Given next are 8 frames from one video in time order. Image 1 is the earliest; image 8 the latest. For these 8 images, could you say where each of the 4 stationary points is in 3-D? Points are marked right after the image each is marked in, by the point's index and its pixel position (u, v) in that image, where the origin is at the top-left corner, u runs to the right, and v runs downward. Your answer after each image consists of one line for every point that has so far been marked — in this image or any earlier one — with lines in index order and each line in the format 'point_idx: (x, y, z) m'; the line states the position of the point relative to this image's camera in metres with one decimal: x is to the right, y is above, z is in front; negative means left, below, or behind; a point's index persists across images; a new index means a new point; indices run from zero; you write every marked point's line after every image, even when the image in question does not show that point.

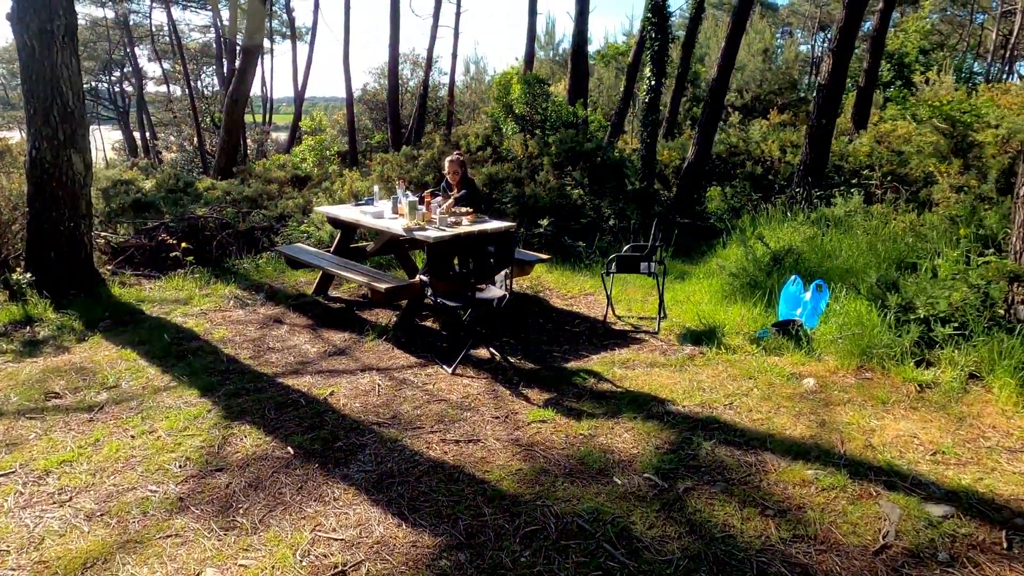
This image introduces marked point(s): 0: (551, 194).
0: (+0.5, +1.3, +8.8) m
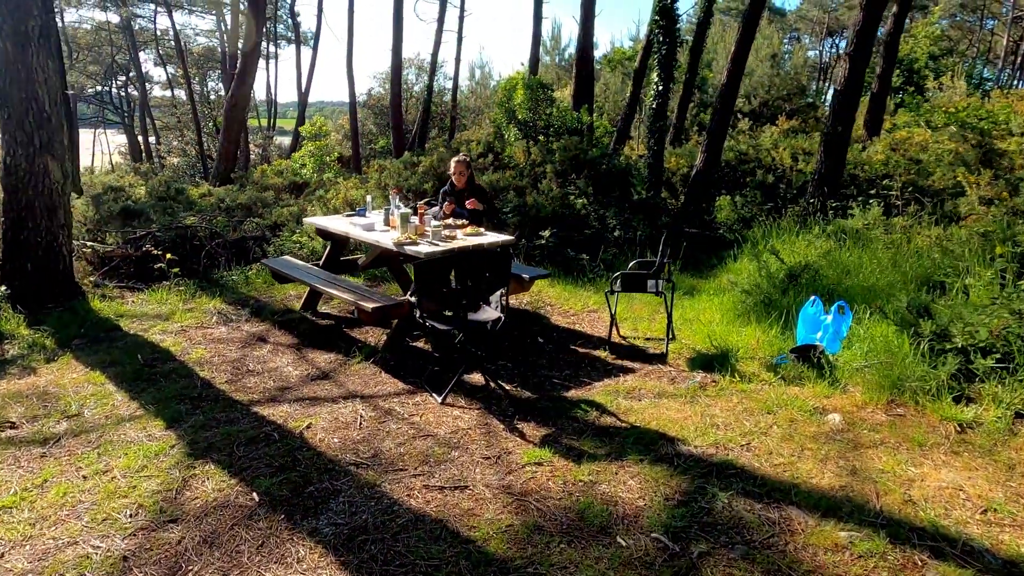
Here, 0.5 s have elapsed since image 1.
0: (+0.5, +1.1, +8.4) m
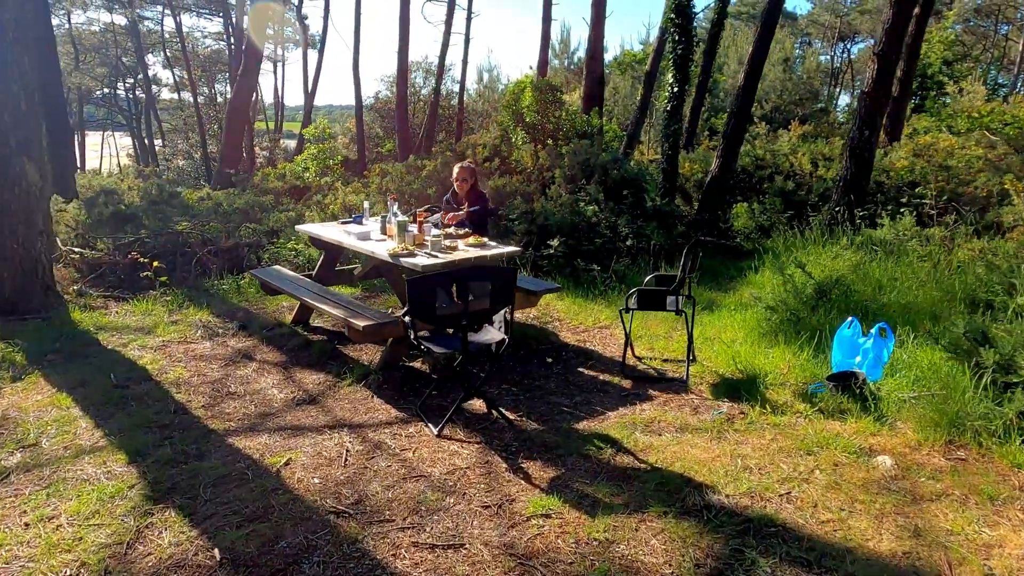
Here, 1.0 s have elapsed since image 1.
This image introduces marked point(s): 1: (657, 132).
0: (+0.6, +0.9, +8.0) m
1: (+4.1, +4.4, +18.4) m
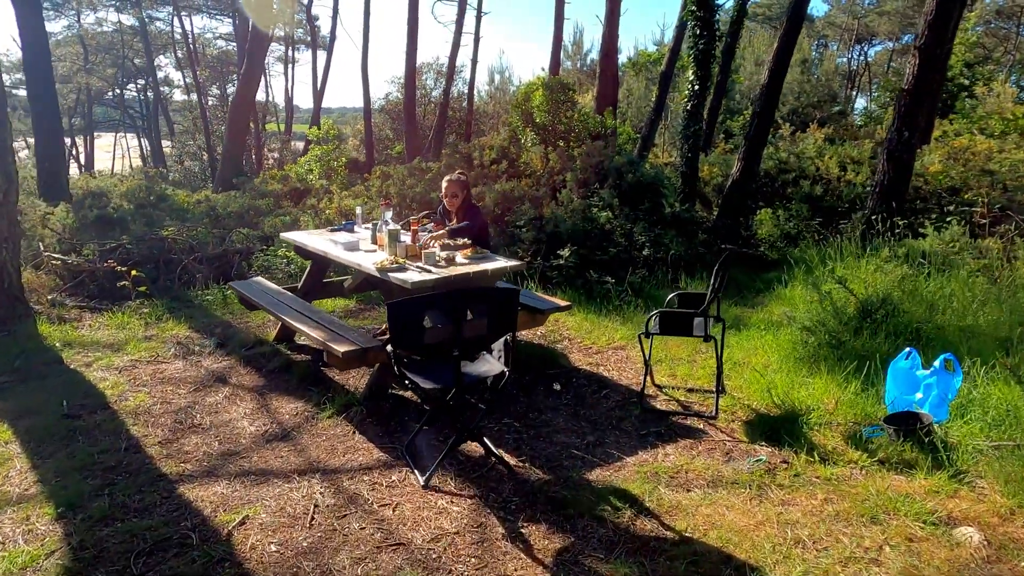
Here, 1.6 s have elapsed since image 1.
0: (+0.7, +0.8, +7.4) m
1: (+4.4, +4.2, +17.8) m
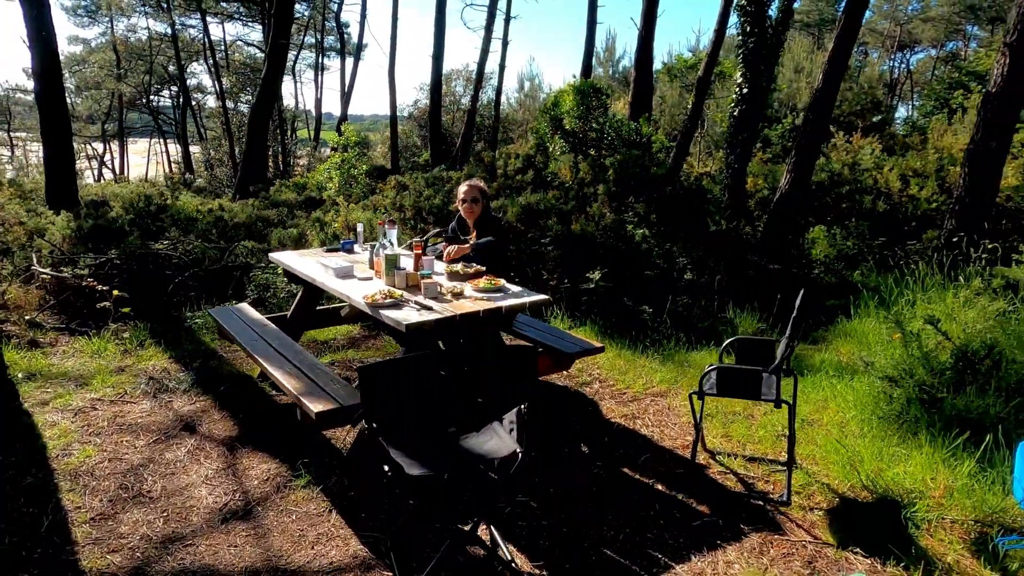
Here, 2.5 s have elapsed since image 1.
0: (+0.9, +0.5, +6.6) m
1: (+5.1, +3.7, +16.8) m
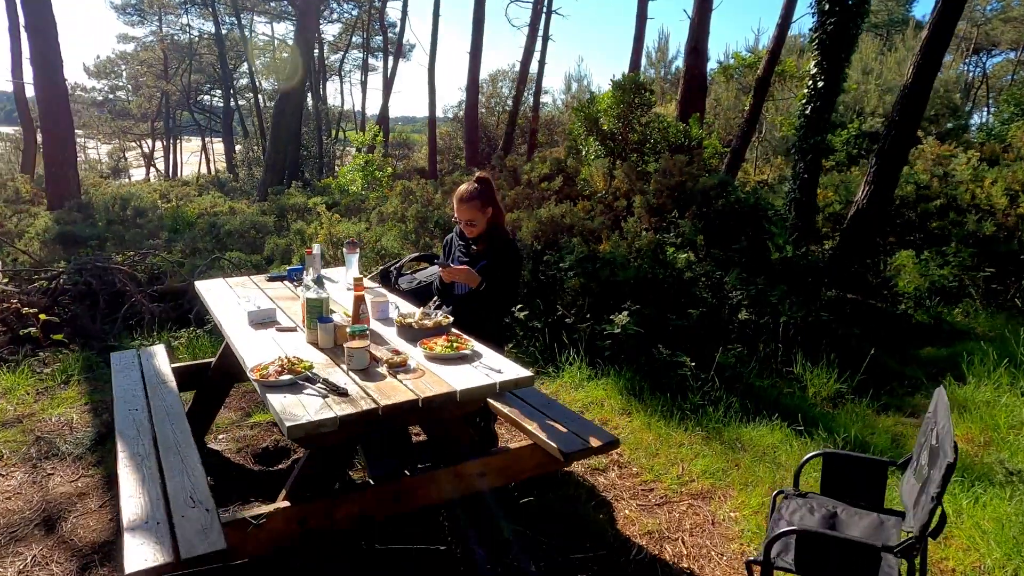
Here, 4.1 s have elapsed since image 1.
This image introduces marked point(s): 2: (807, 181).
0: (+1.0, +0.2, +5.3) m
1: (+6.0, +3.3, +15.2) m
2: (+3.0, +1.1, +6.7) m
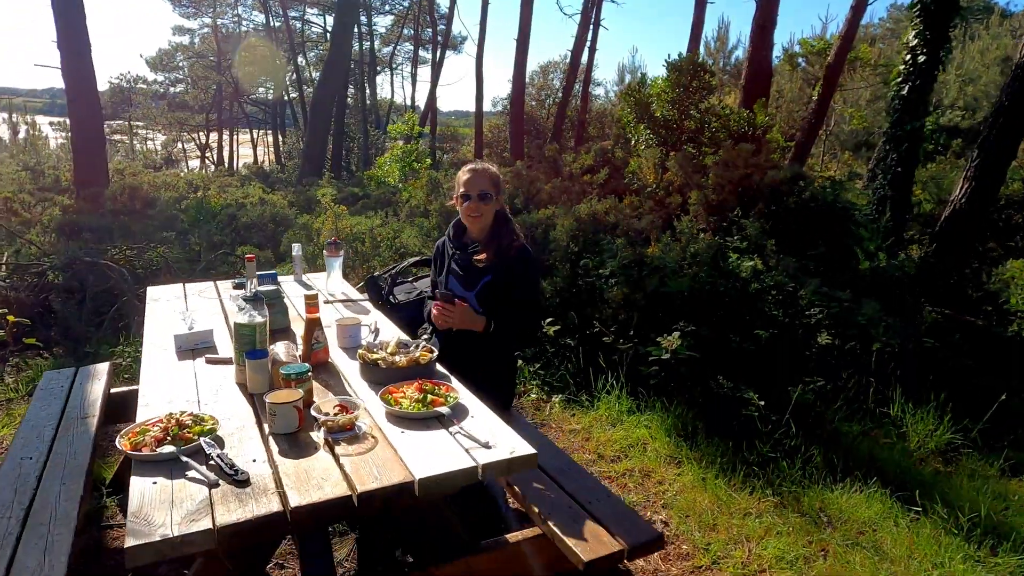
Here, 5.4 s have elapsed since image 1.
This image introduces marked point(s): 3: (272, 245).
0: (+1.2, +0.1, +4.4) m
1: (+7.0, +3.1, +13.9) m
2: (+3.4, +1.0, +5.7) m
3: (-2.8, +0.5, +7.6) m
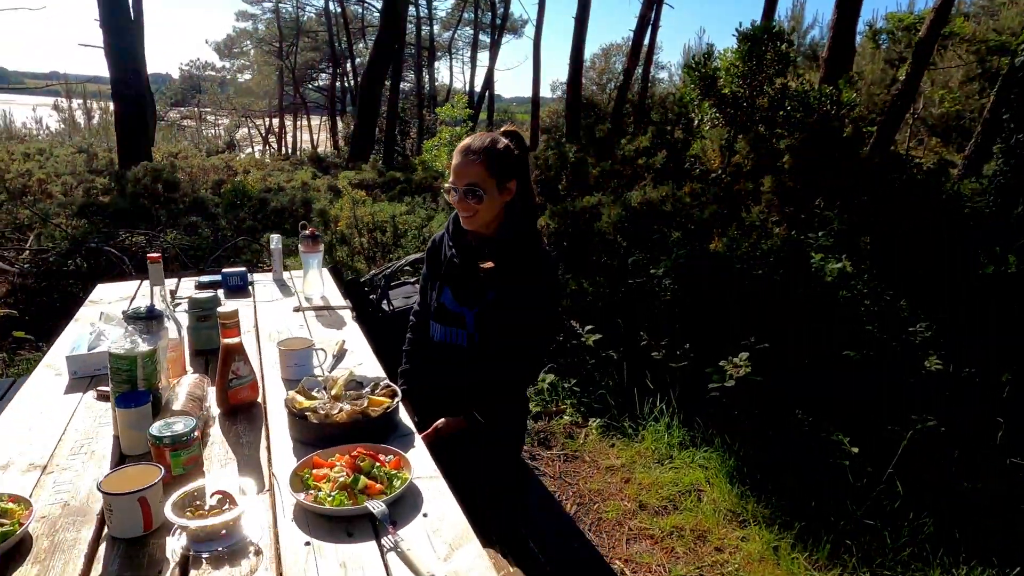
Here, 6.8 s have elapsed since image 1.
0: (+1.4, +0.1, +3.6) m
1: (+8.0, +3.1, +12.5) m
2: (+3.7, +0.9, +4.7) m
3: (-2.3, +0.6, +7.1) m
